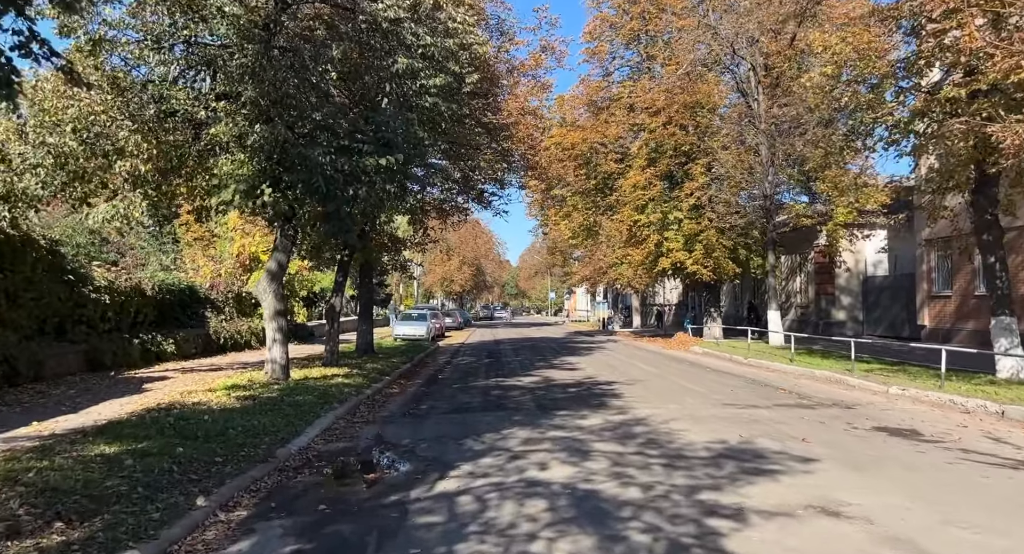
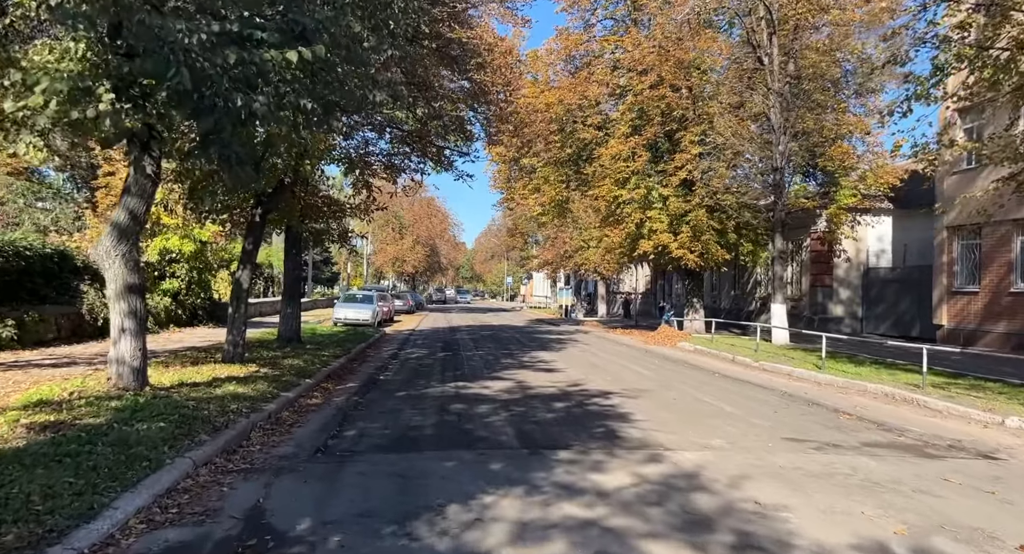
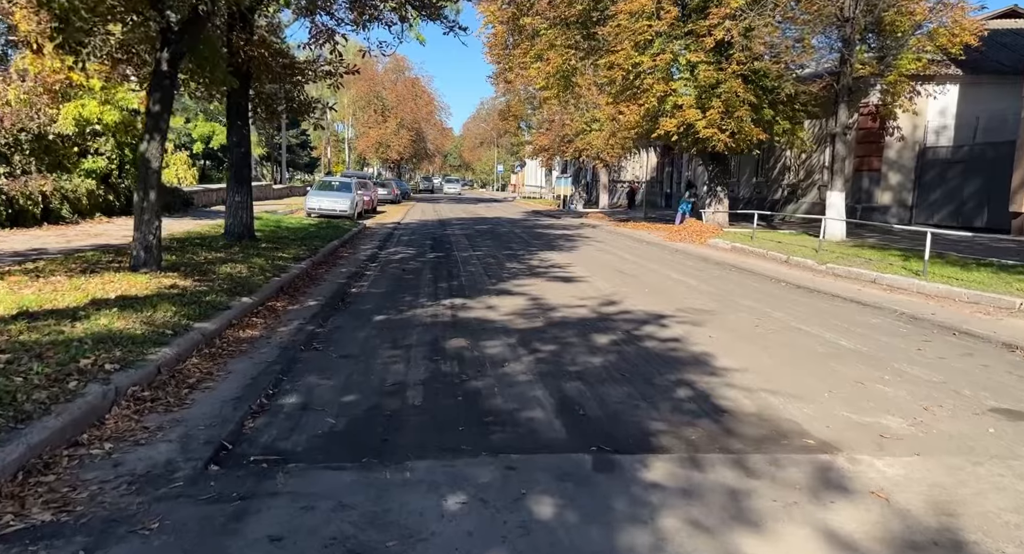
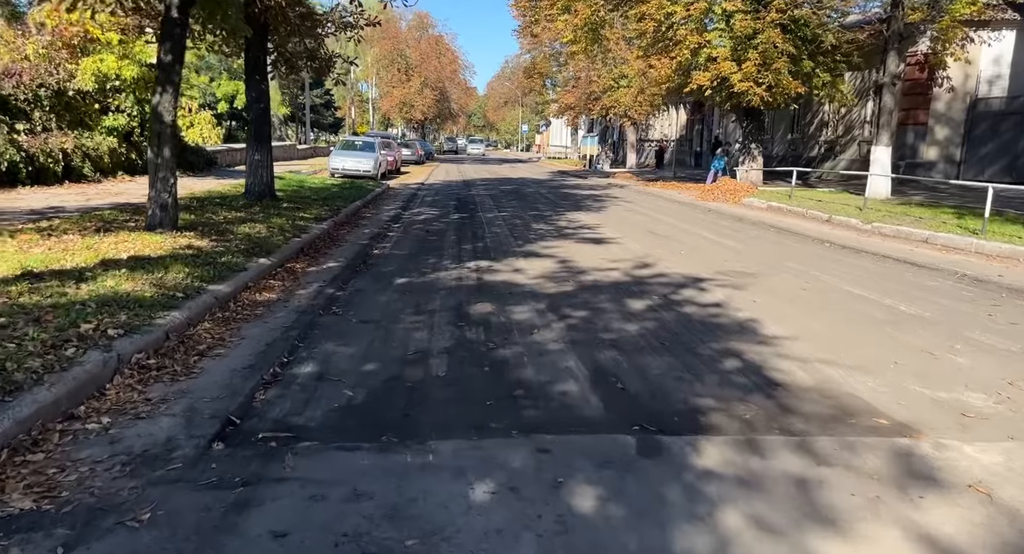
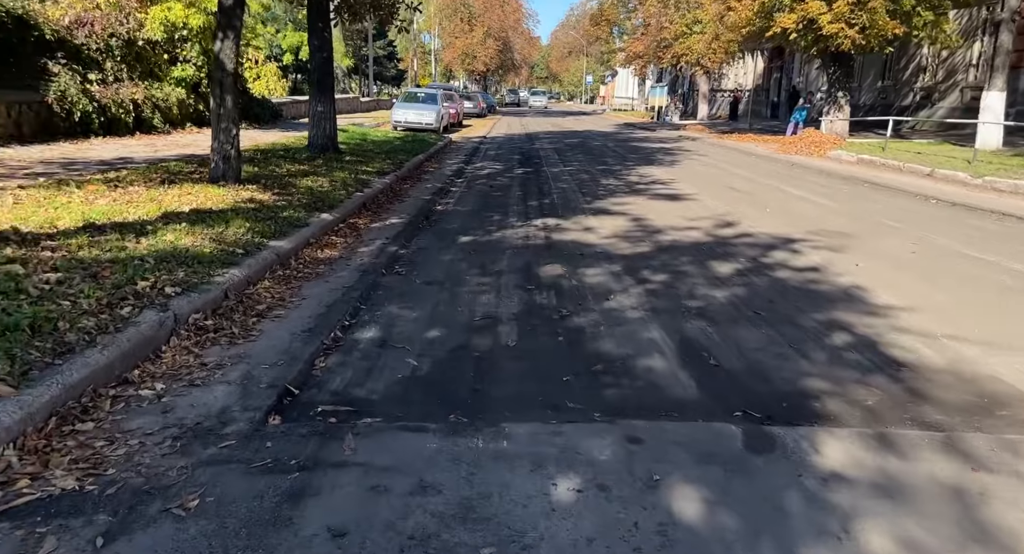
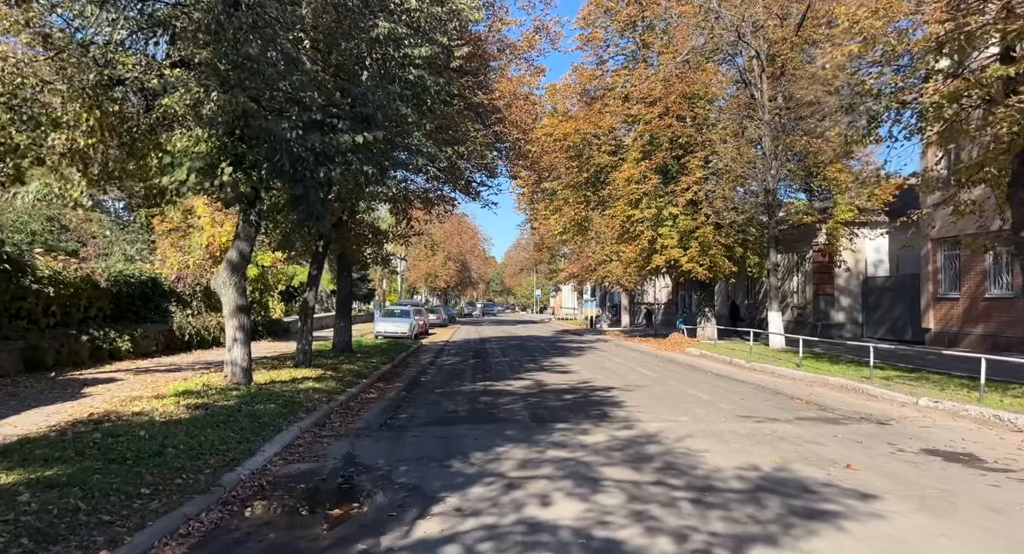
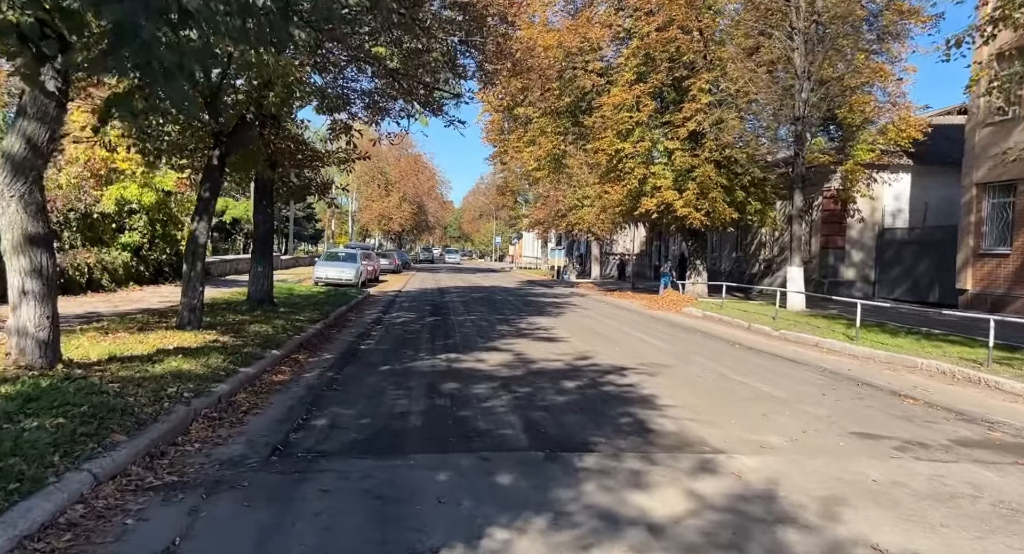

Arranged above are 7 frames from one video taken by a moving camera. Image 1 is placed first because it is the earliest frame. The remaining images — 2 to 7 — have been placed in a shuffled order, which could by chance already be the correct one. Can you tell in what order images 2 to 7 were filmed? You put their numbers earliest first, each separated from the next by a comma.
6, 2, 7, 3, 4, 5
